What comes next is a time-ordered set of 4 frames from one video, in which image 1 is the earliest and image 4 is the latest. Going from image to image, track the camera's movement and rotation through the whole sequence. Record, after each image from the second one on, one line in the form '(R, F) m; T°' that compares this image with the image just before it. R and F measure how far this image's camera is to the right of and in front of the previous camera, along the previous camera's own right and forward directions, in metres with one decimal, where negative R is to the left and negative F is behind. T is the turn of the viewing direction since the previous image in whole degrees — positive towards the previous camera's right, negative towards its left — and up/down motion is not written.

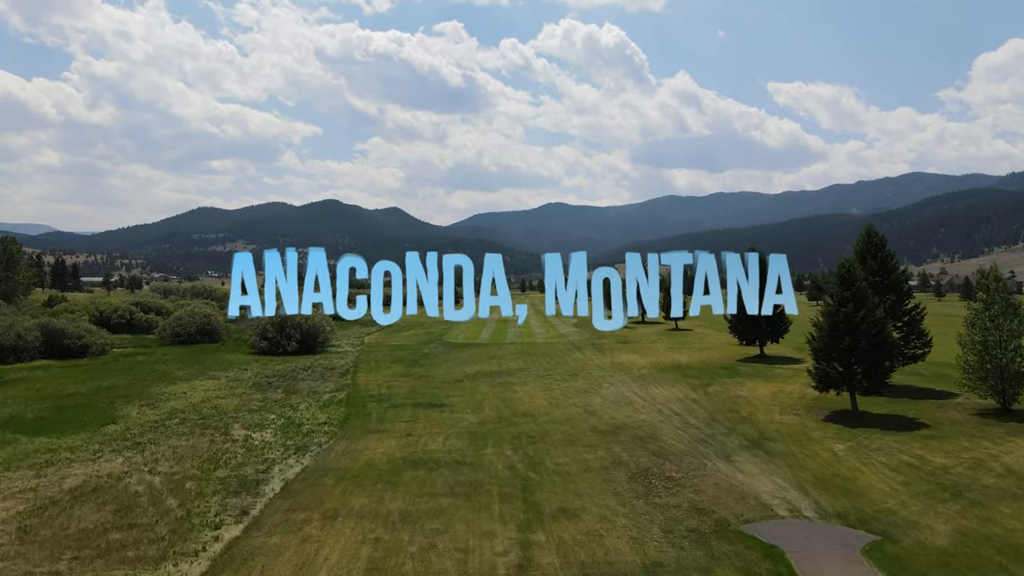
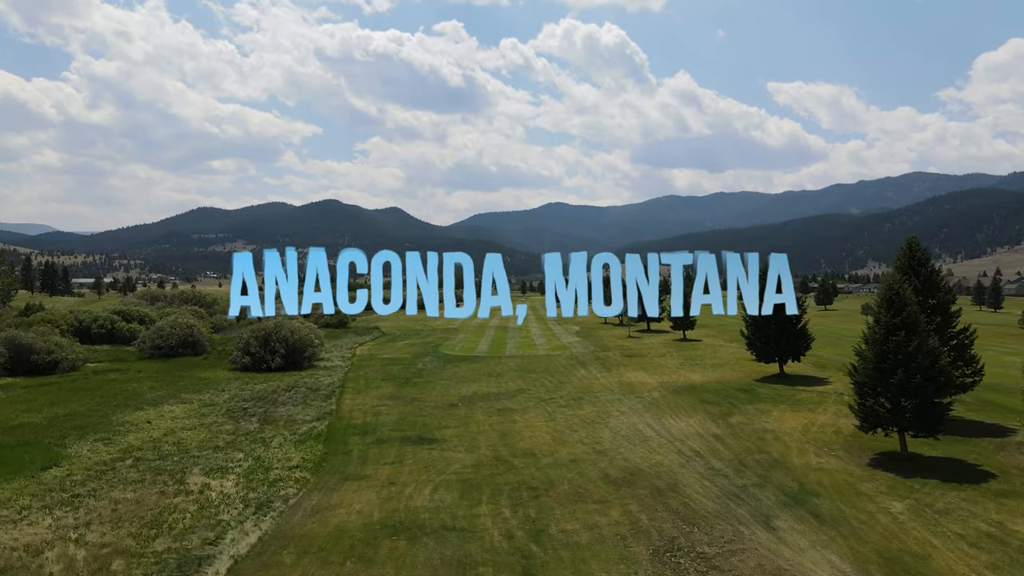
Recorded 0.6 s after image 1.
(0.0, +2.6) m; 0°
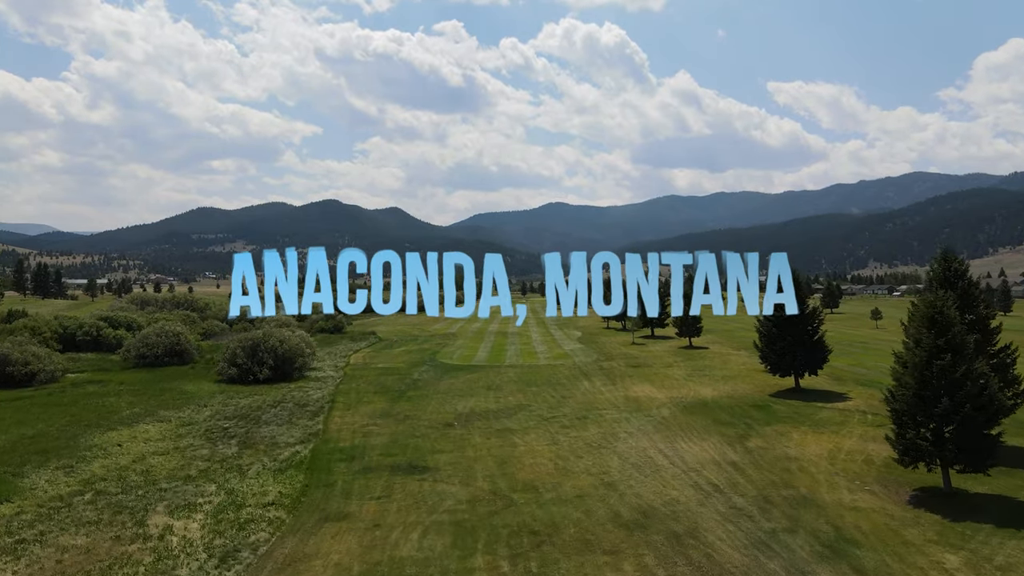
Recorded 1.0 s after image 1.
(0.0, +1.8) m; 0°
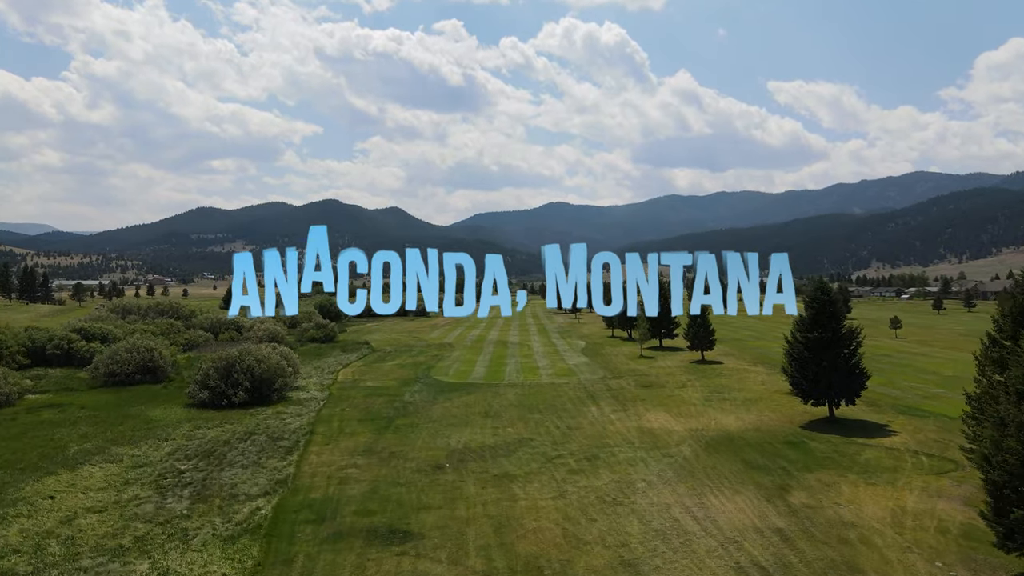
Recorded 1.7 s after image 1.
(0.0, +3.3) m; 0°
